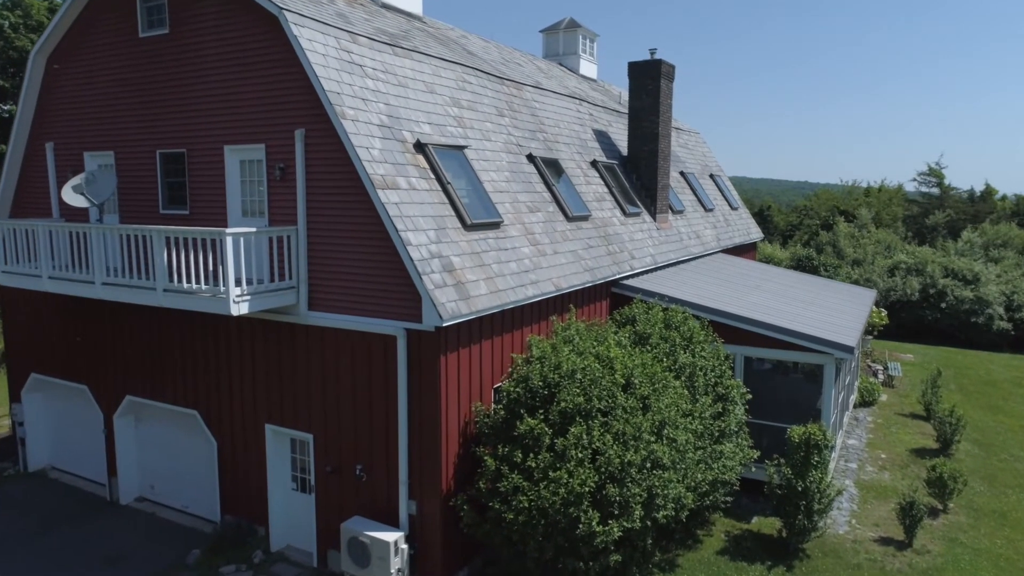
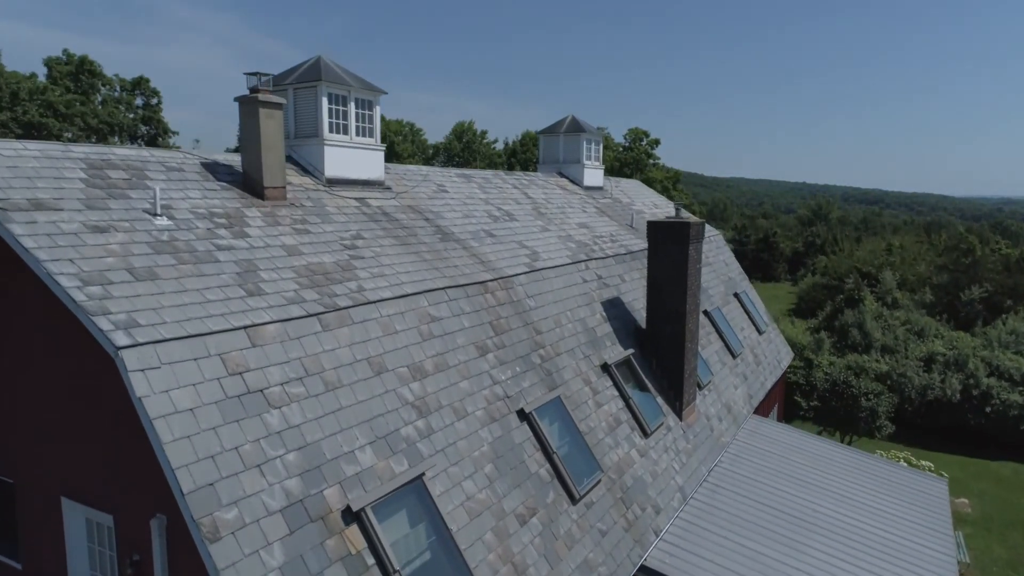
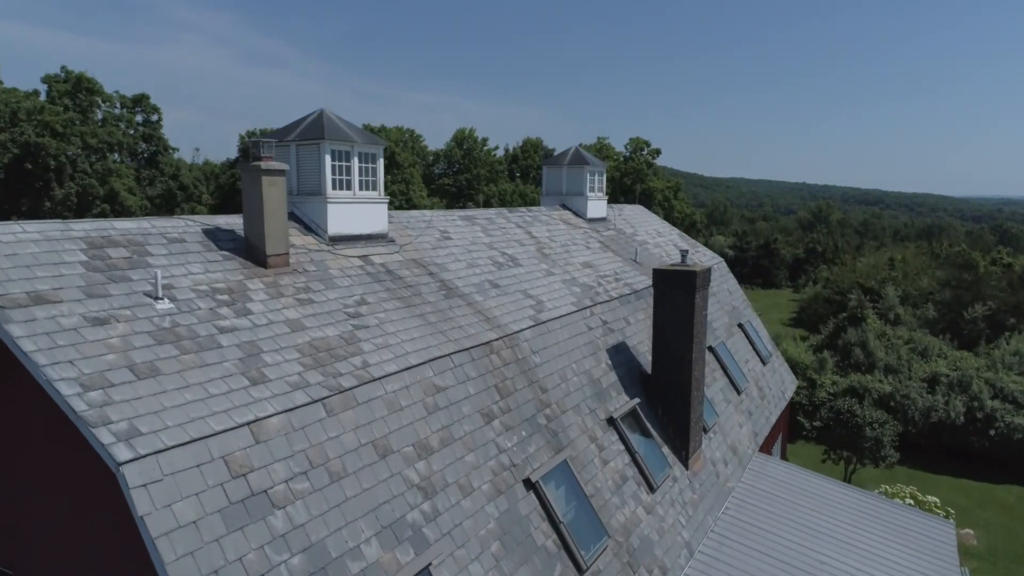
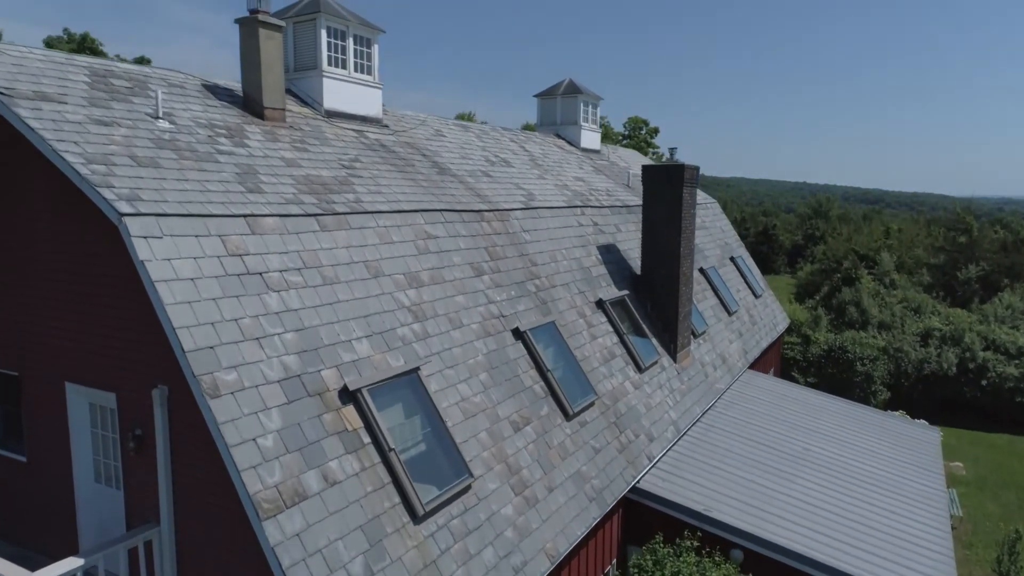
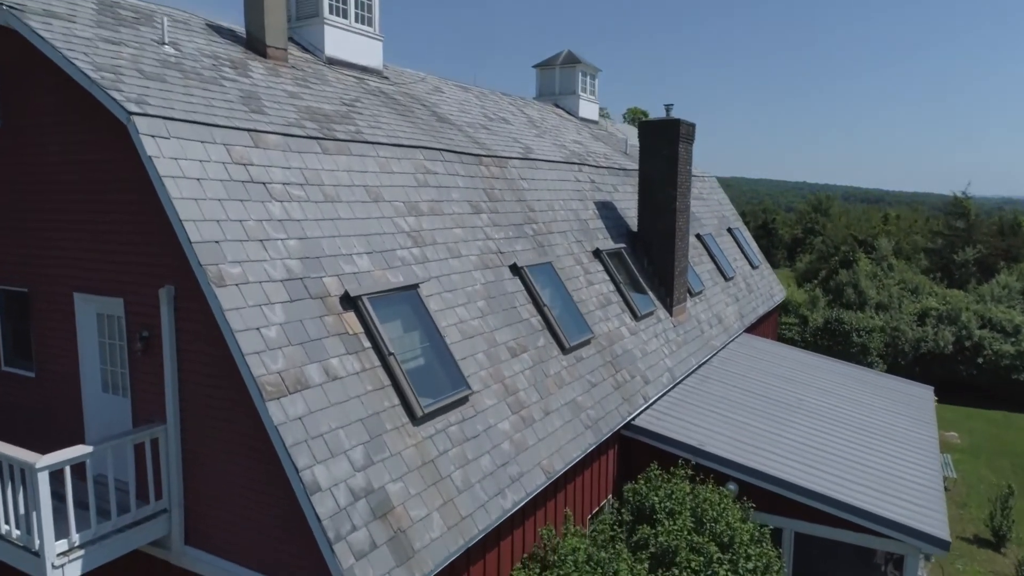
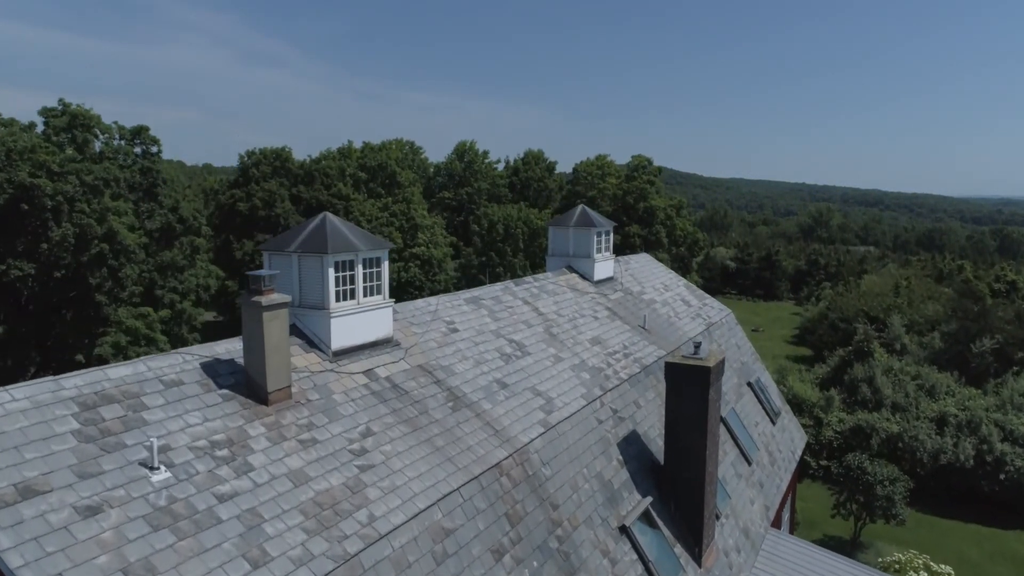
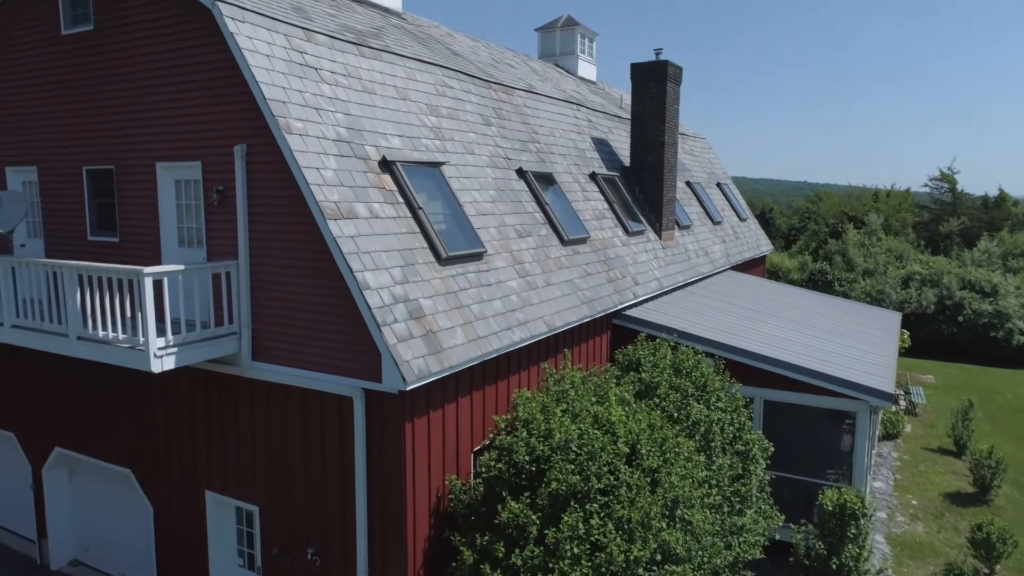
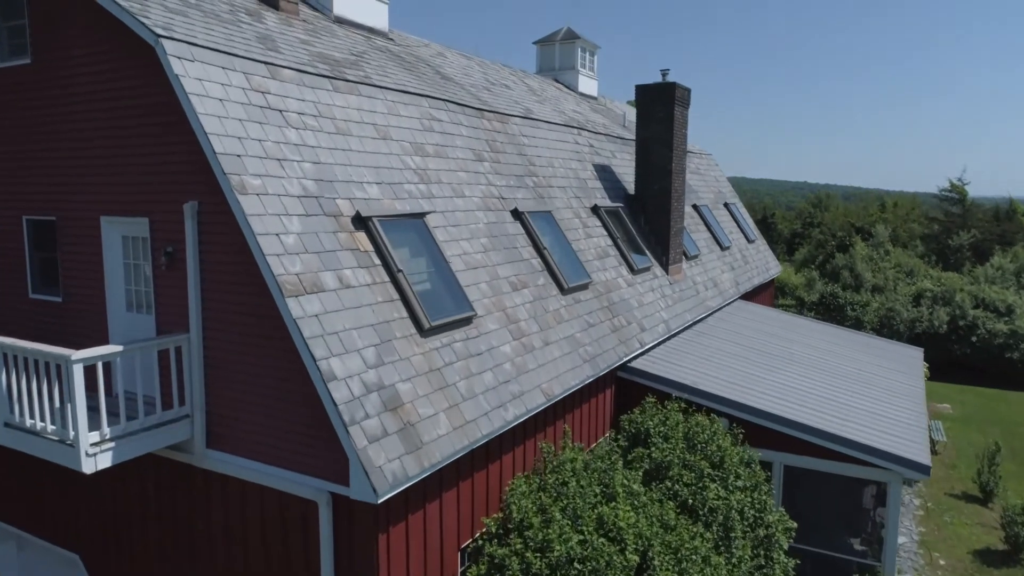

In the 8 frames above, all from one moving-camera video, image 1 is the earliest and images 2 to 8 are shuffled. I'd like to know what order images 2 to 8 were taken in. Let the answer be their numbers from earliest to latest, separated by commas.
7, 8, 5, 4, 2, 3, 6
